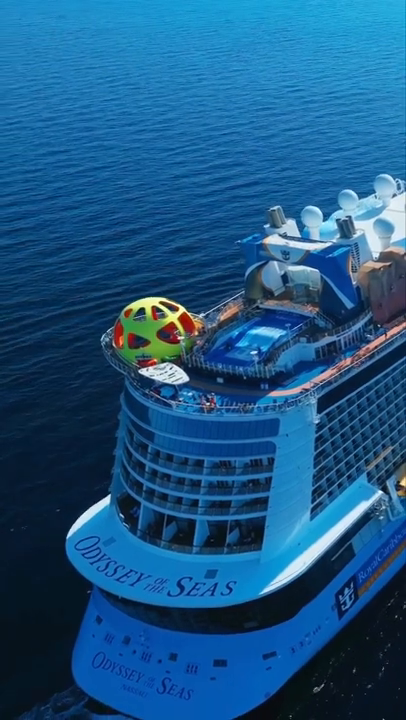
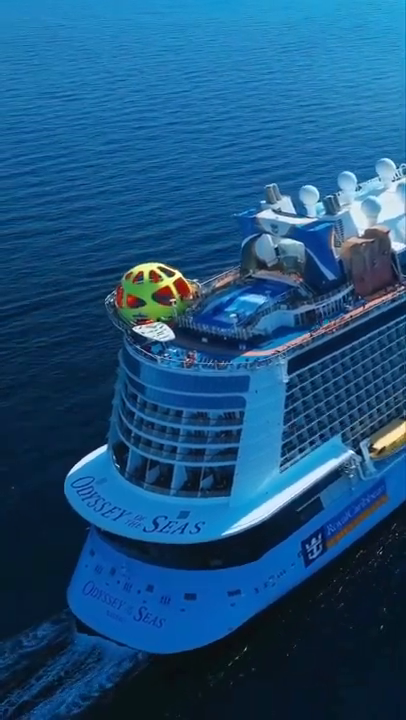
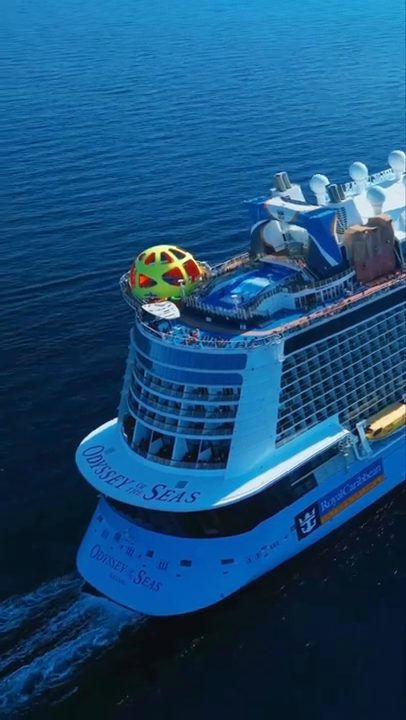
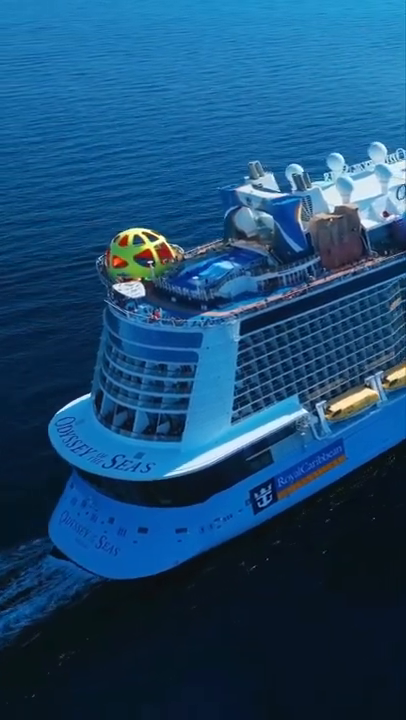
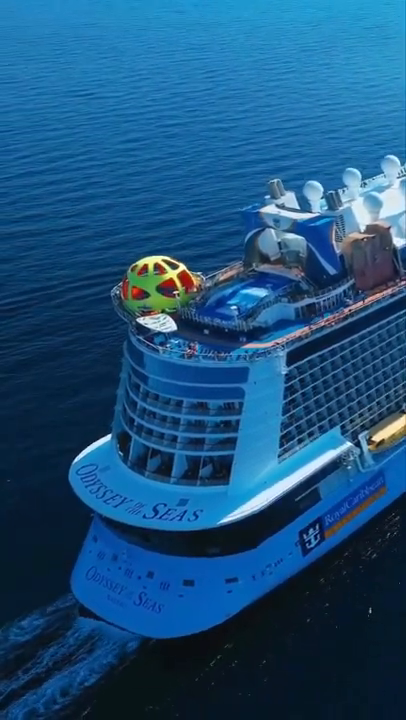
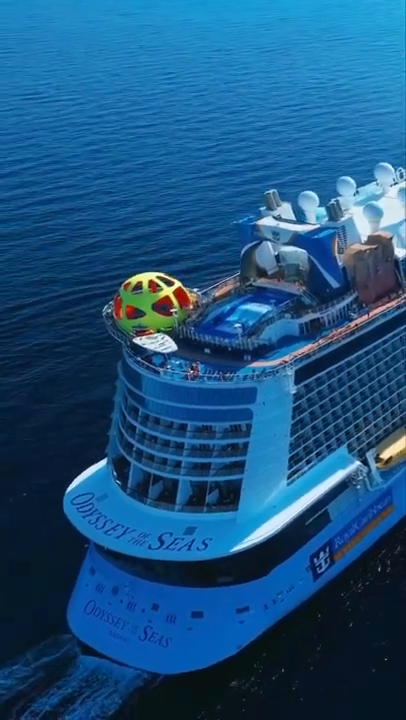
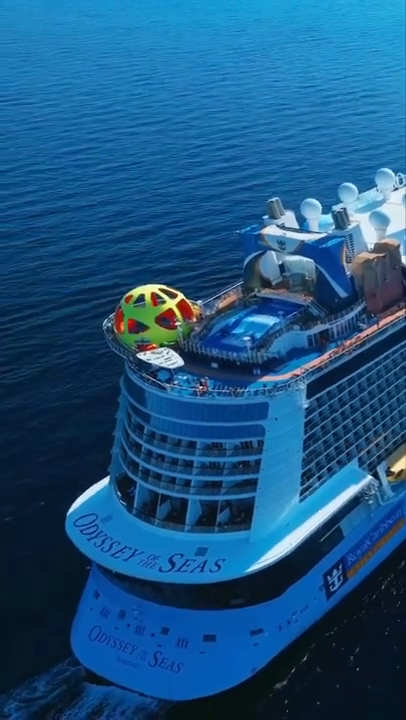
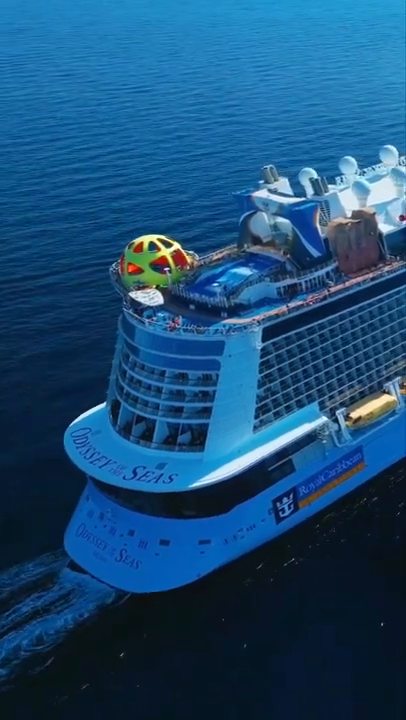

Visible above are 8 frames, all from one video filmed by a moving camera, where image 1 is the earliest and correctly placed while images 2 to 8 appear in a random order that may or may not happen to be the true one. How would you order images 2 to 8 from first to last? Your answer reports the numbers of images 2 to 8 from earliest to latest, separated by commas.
7, 6, 2, 5, 3, 8, 4
